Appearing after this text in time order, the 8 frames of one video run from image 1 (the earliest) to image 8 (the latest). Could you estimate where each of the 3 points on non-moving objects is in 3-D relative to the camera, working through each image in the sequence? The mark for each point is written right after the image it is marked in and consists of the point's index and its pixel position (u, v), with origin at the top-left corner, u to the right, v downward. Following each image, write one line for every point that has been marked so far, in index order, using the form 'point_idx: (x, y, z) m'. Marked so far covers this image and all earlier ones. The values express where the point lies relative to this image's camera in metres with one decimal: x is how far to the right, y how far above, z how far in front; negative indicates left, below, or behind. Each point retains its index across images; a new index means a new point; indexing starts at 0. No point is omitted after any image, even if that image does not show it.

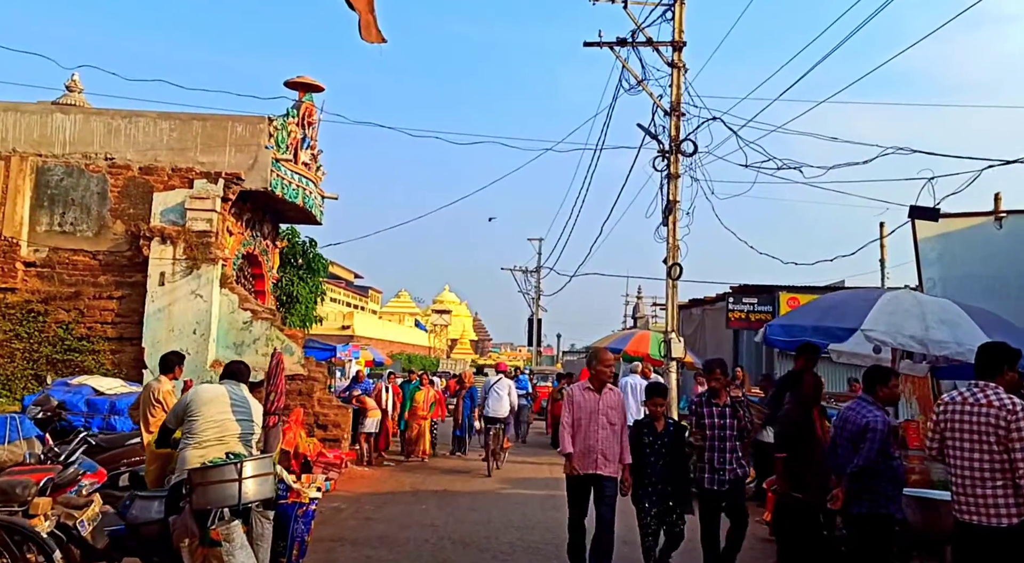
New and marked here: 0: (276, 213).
0: (-4.3, +1.3, +18.1) m
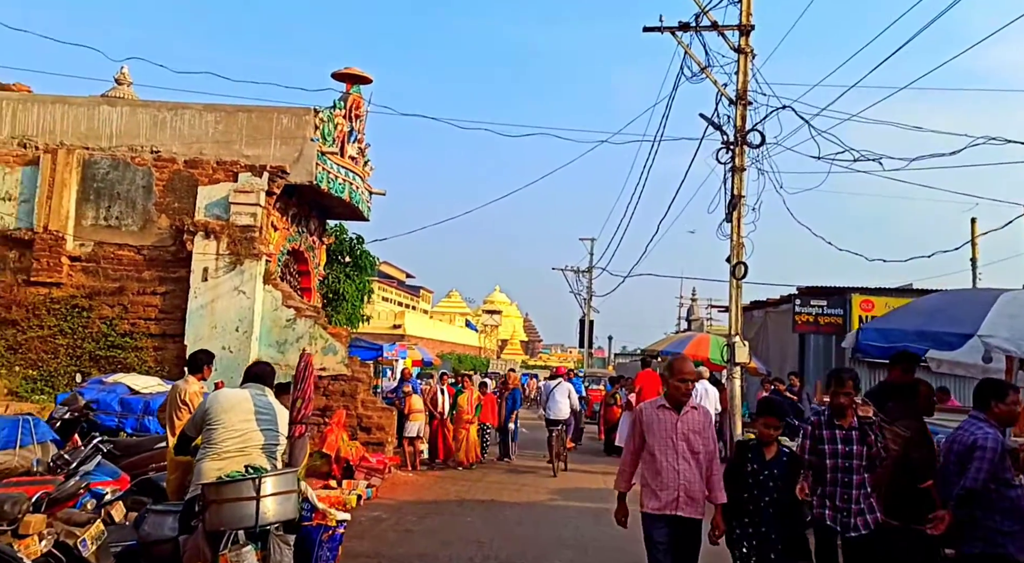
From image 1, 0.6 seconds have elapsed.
0: (-3.4, +1.3, +17.6) m
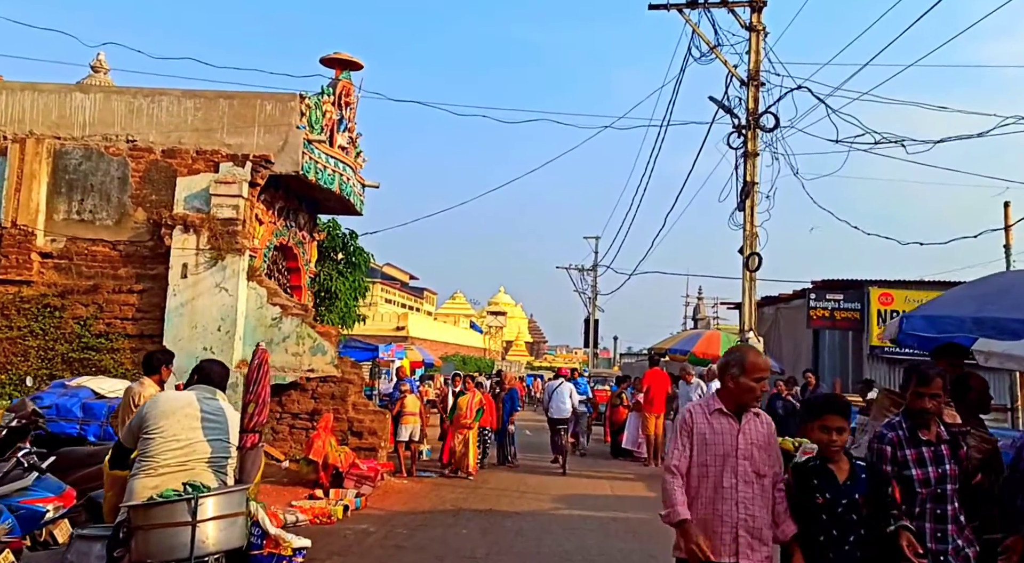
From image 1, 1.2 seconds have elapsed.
0: (-3.4, +1.4, +16.8) m
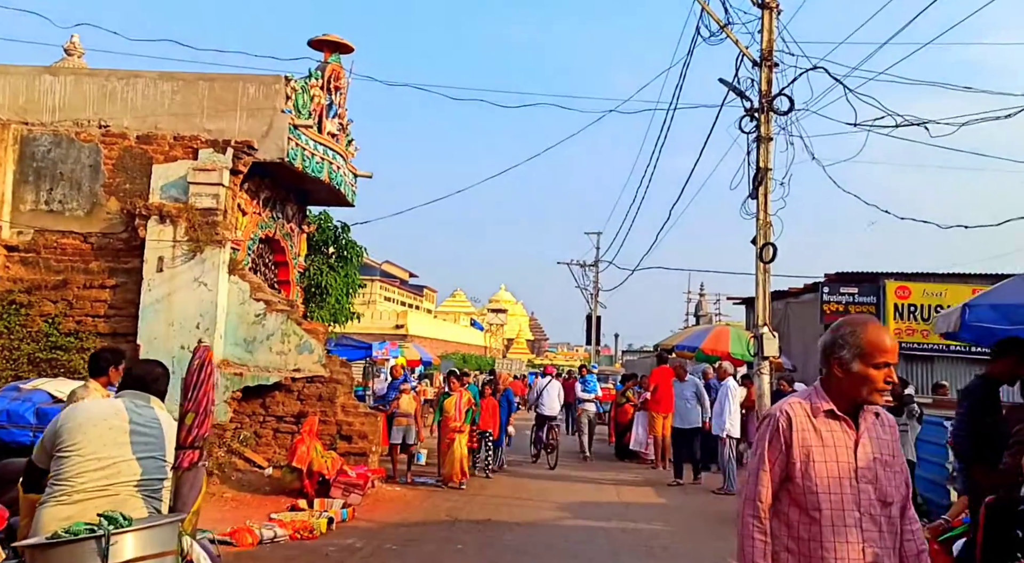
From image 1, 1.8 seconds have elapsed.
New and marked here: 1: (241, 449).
0: (-3.4, +1.5, +15.9) m
1: (-3.4, -2.1, +12.4) m
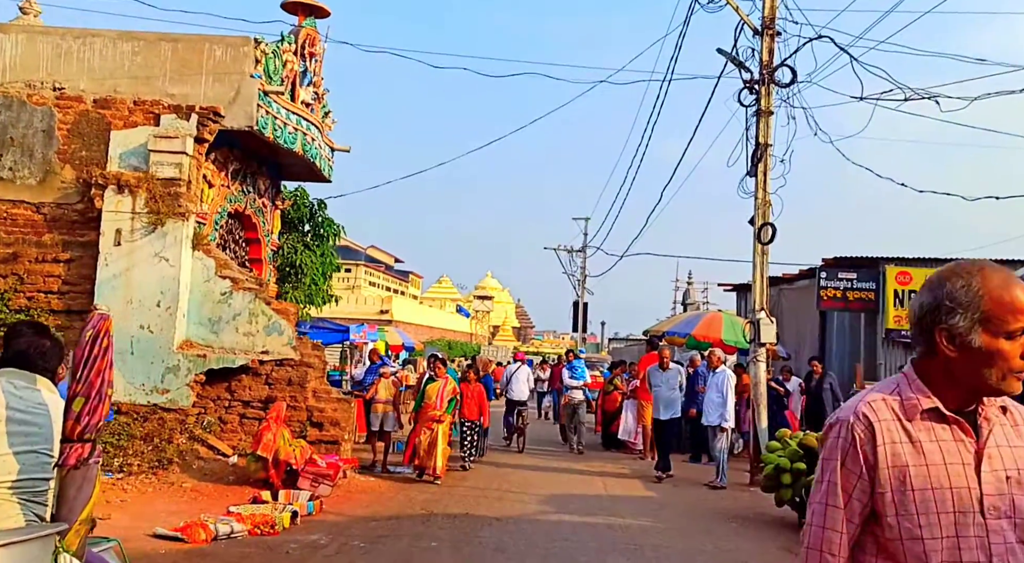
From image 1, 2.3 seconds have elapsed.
0: (-3.6, +1.8, +15.1) m
1: (-3.6, -1.8, +11.6) m
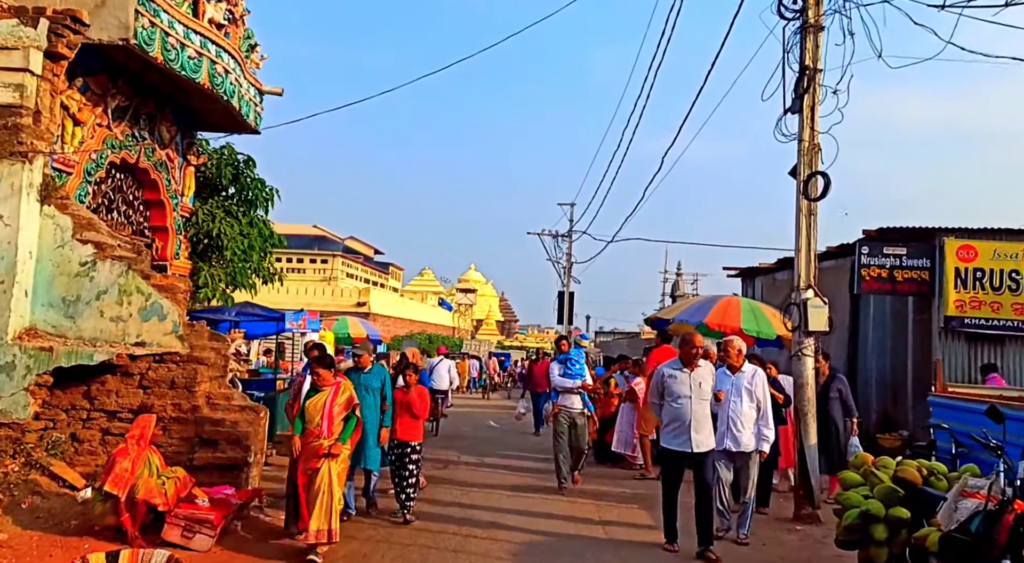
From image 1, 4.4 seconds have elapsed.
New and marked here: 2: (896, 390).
0: (-4.0, +2.1, +11.9) m
1: (-3.9, -1.5, +8.4) m
2: (+5.5, -1.6, +14.2) m
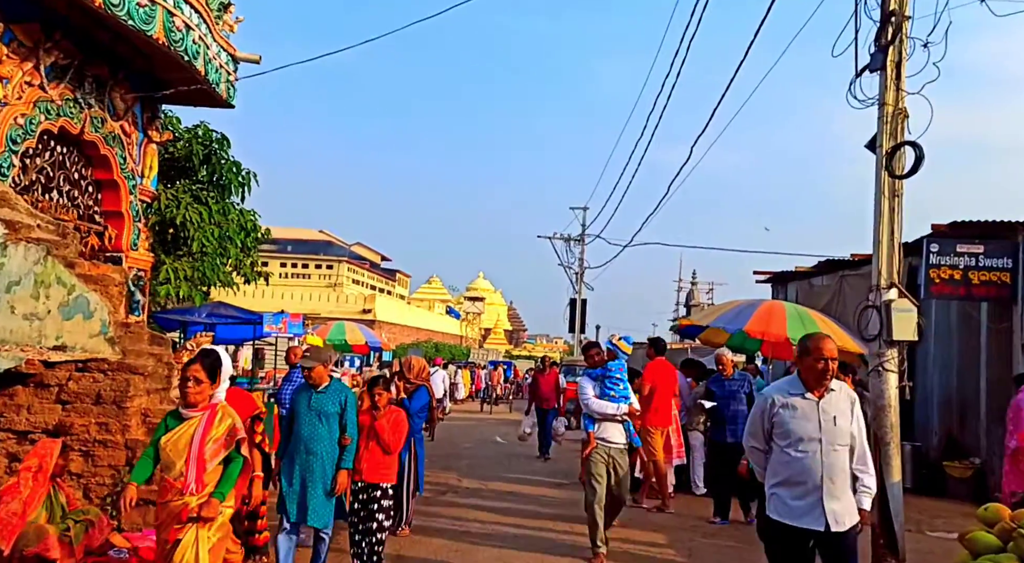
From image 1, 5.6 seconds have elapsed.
0: (-3.9, +2.2, +10.1) m
1: (-3.9, -1.4, +6.6) m
2: (+5.6, -1.6, +12.3) m
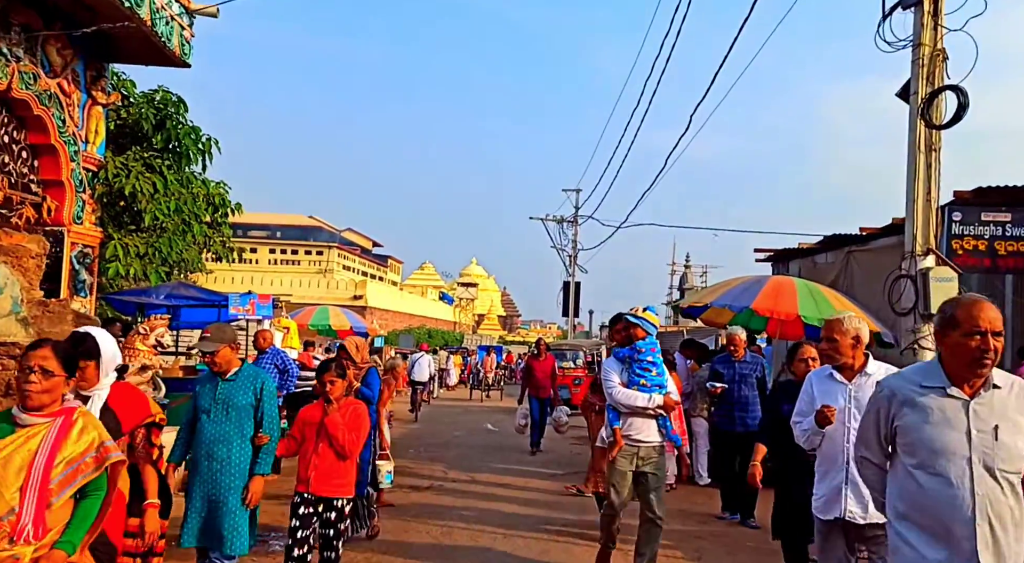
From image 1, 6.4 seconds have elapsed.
0: (-4.0, +2.4, +9.0) m
1: (-4.0, -1.3, +5.6) m
2: (+5.5, -1.3, +11.3) m
